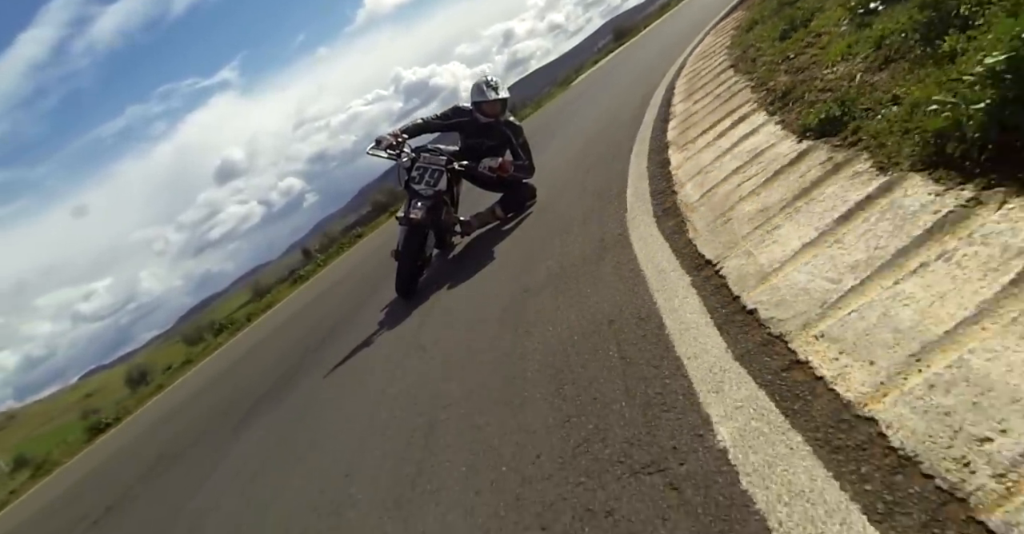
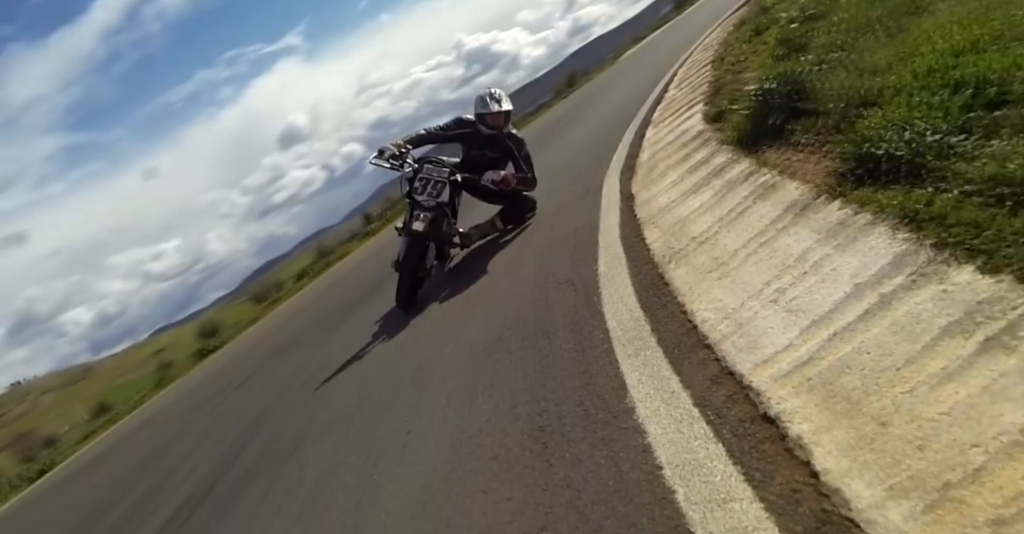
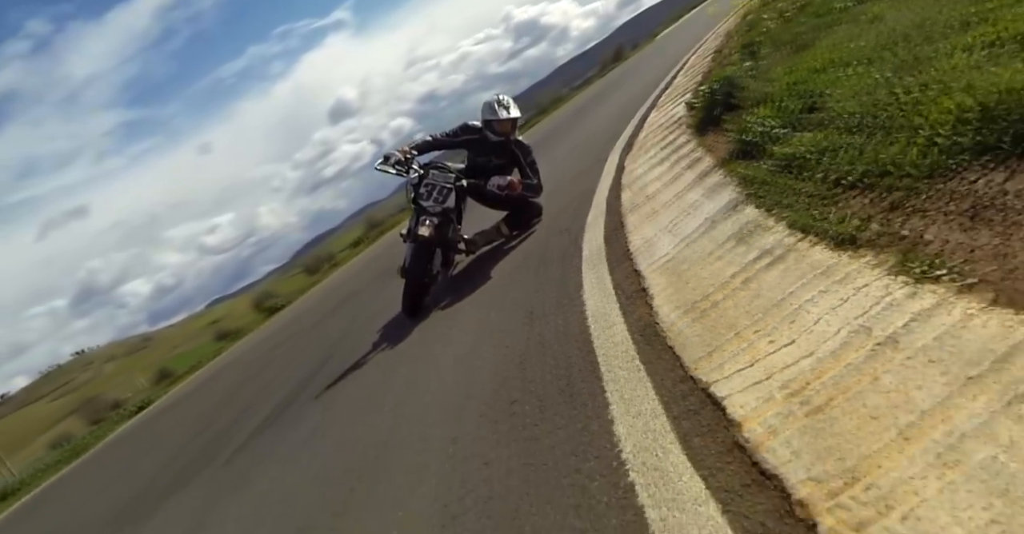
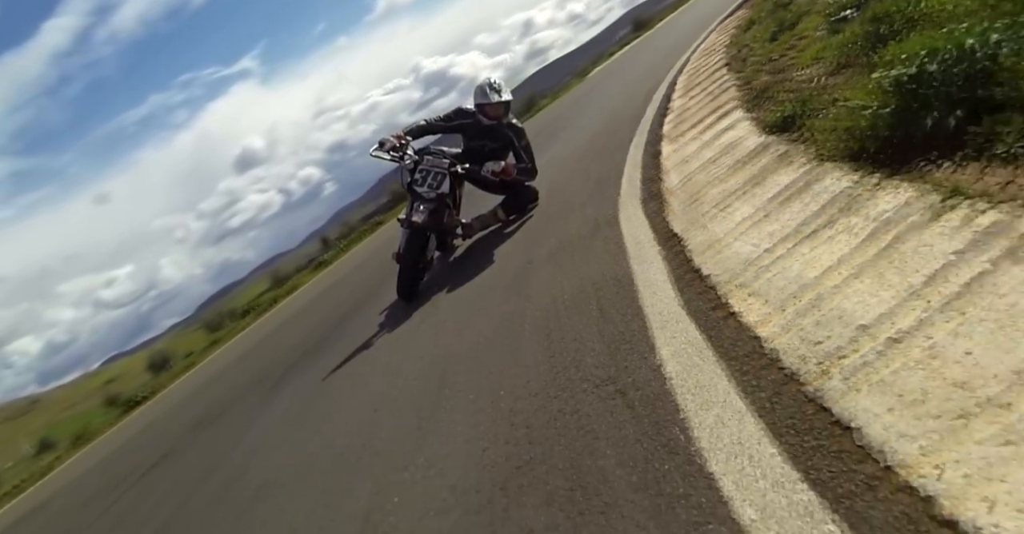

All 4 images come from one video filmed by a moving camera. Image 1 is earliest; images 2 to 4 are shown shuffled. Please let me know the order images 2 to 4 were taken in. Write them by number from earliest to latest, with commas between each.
4, 2, 3
